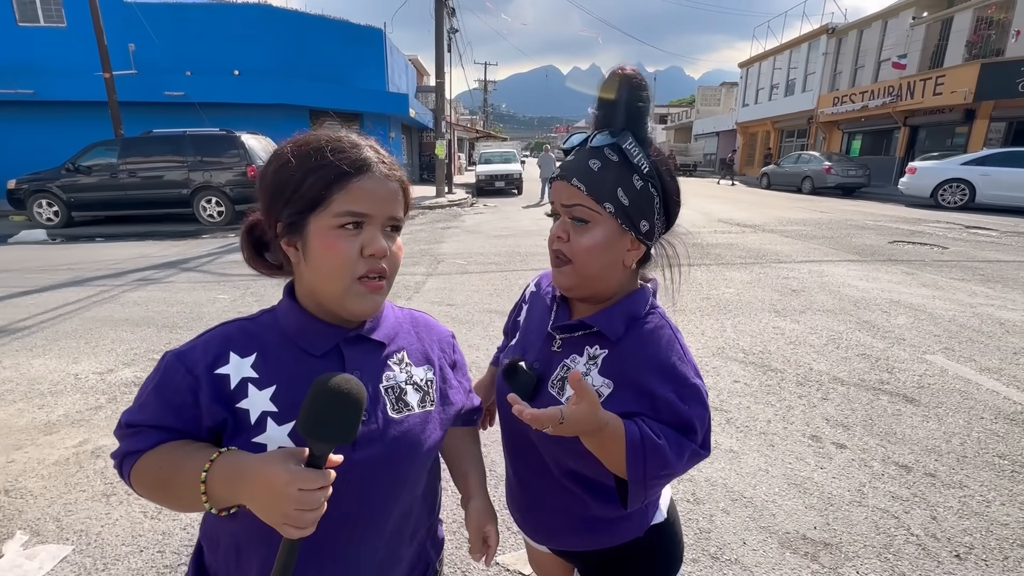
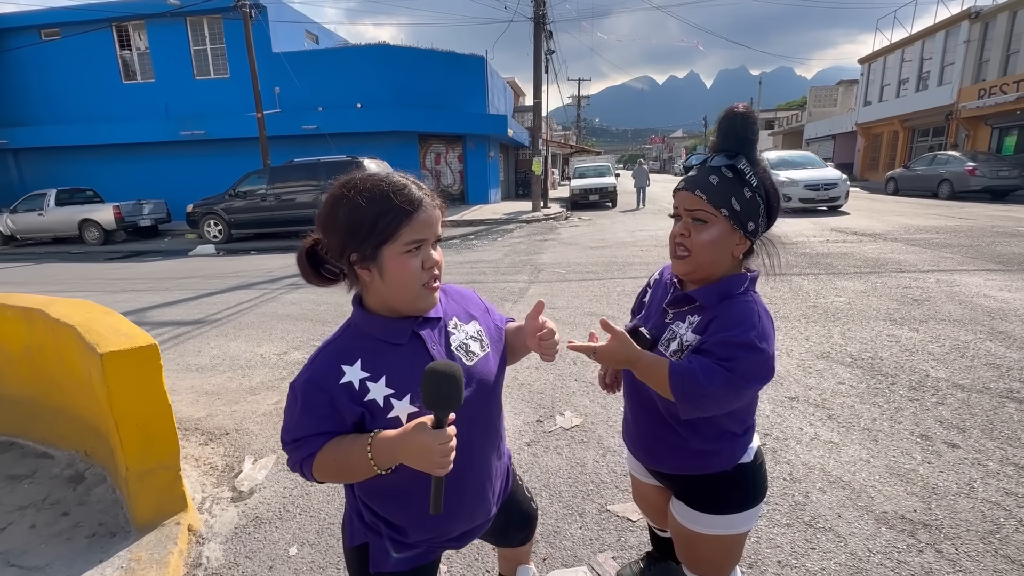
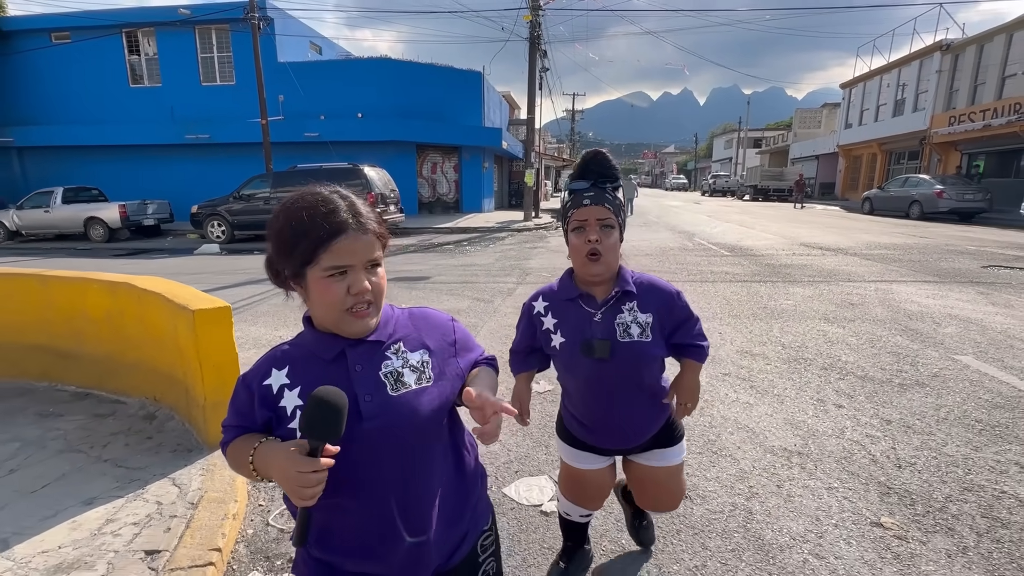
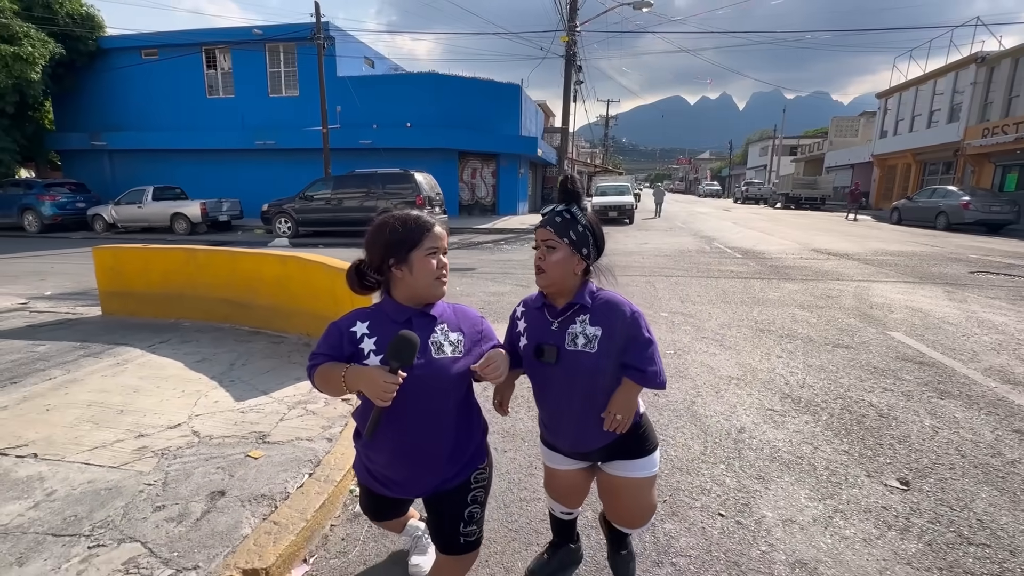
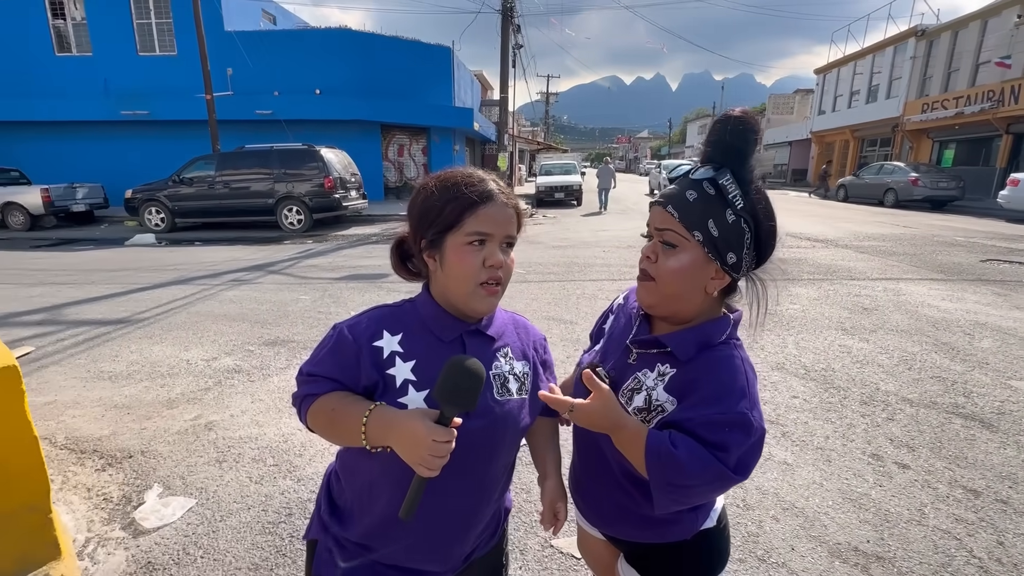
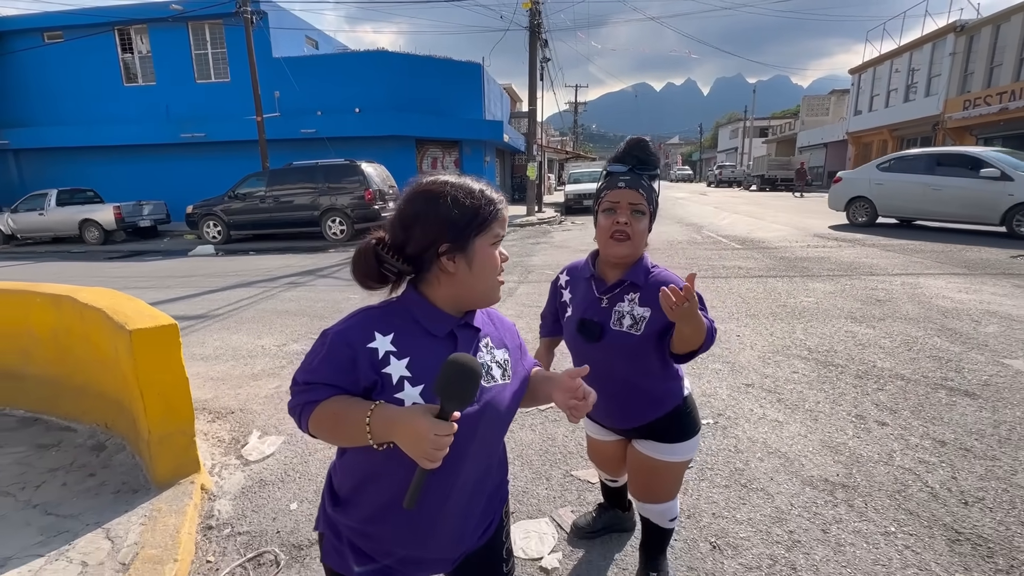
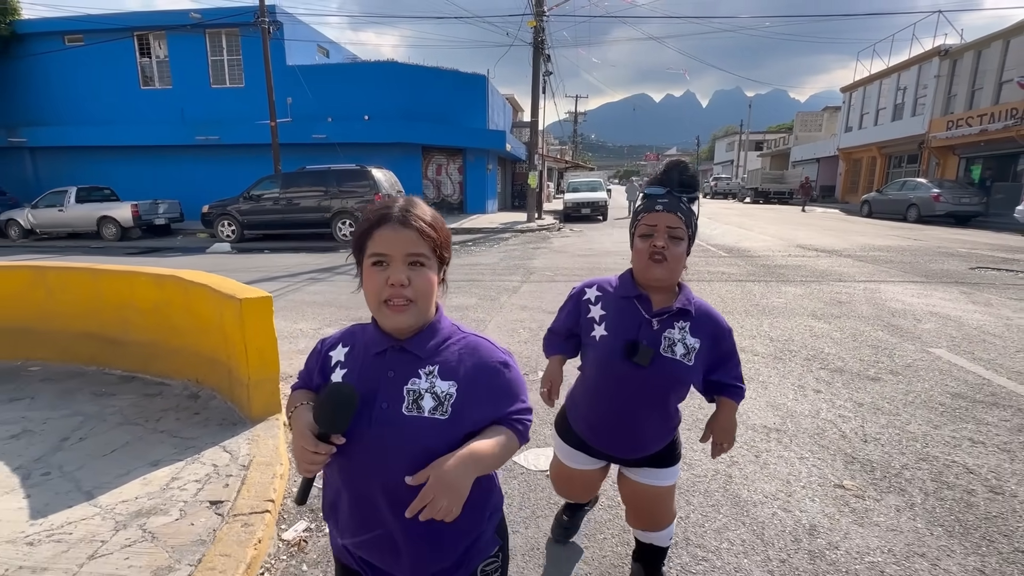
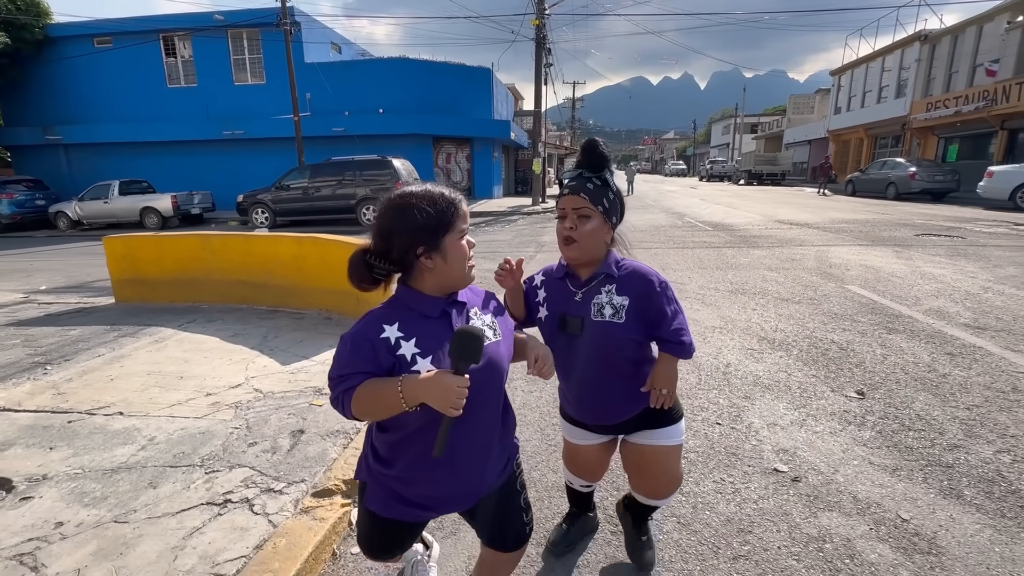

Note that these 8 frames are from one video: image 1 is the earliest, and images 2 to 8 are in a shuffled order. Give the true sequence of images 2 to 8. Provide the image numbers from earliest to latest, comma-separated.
5, 2, 6, 3, 7, 4, 8
